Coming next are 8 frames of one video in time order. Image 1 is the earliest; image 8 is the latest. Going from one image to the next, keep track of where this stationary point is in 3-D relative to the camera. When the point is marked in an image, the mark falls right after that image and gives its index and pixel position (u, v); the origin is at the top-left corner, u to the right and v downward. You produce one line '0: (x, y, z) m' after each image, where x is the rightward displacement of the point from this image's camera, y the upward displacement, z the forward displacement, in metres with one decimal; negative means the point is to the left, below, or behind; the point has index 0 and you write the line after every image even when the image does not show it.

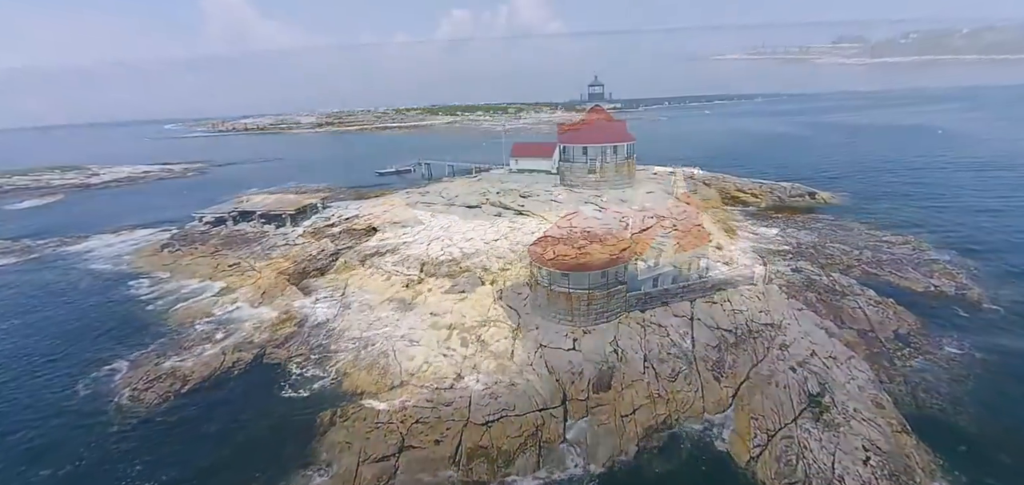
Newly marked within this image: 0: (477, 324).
0: (-1.5, -3.5, +16.5) m
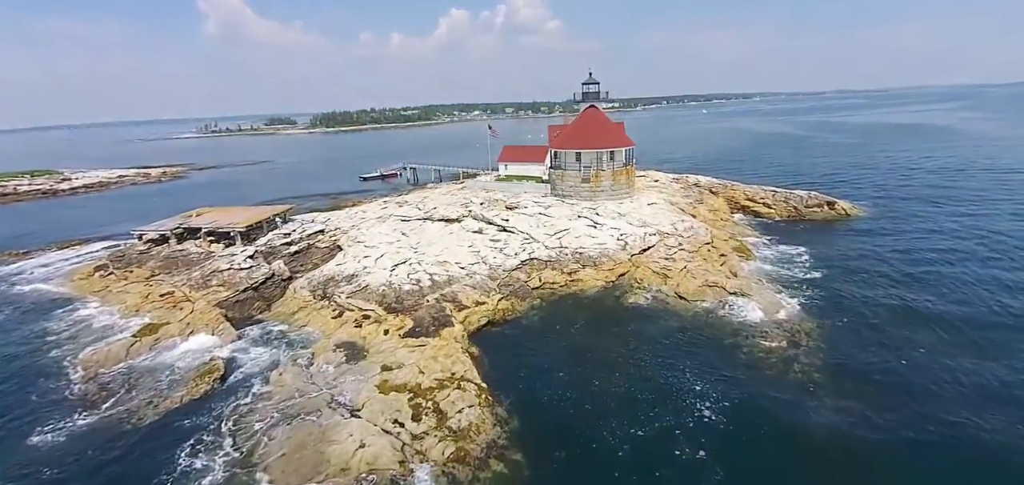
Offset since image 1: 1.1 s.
0: (-2.6, -4.8, +13.1) m
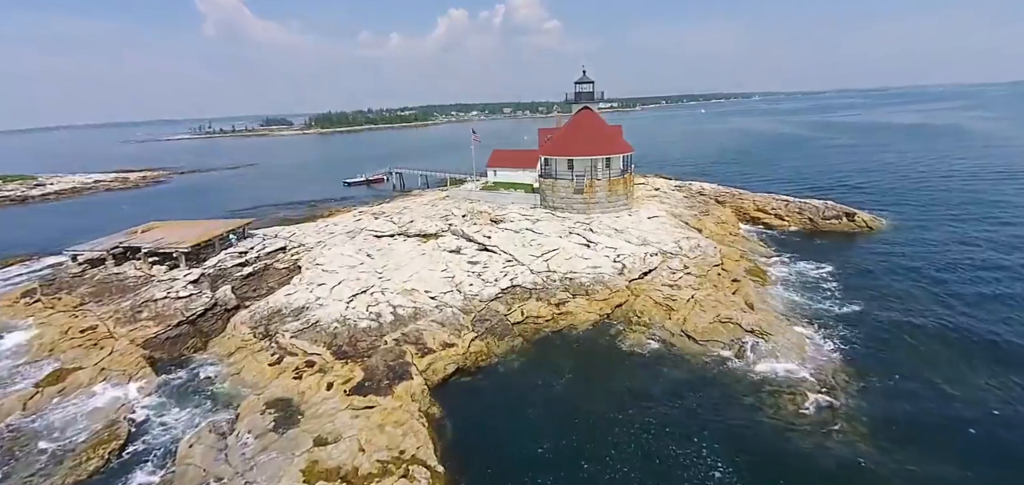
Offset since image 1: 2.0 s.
0: (-3.5, -5.9, +10.1) m
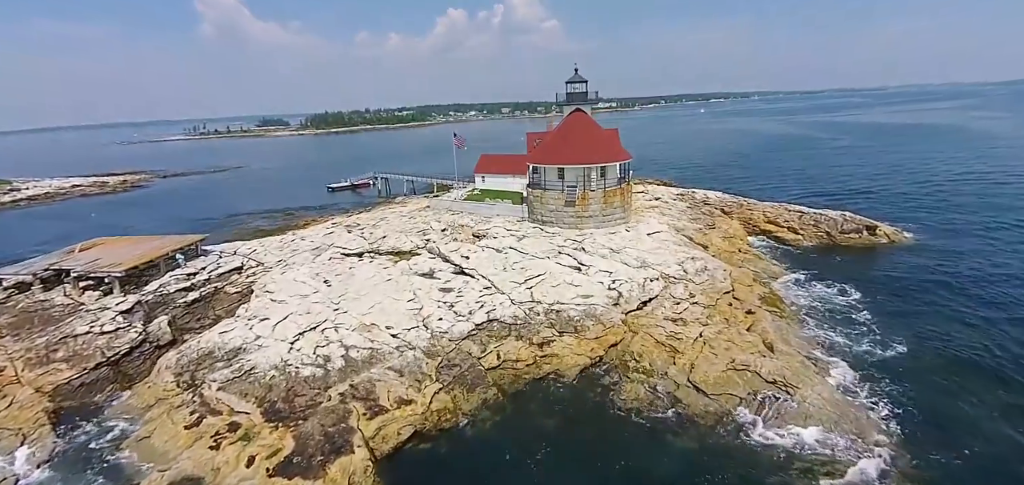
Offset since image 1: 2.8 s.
0: (-4.4, -7.0, +7.5) m
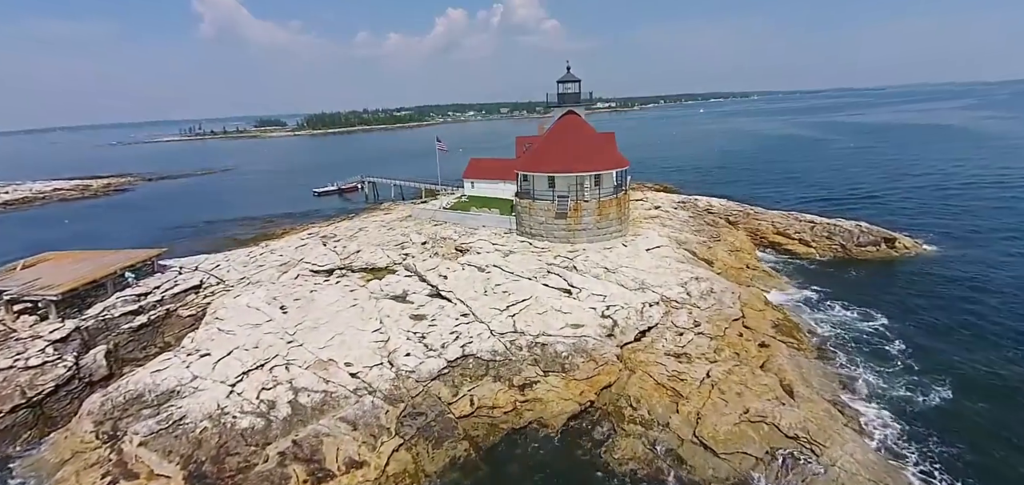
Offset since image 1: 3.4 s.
0: (-5.1, -7.8, +5.5) m
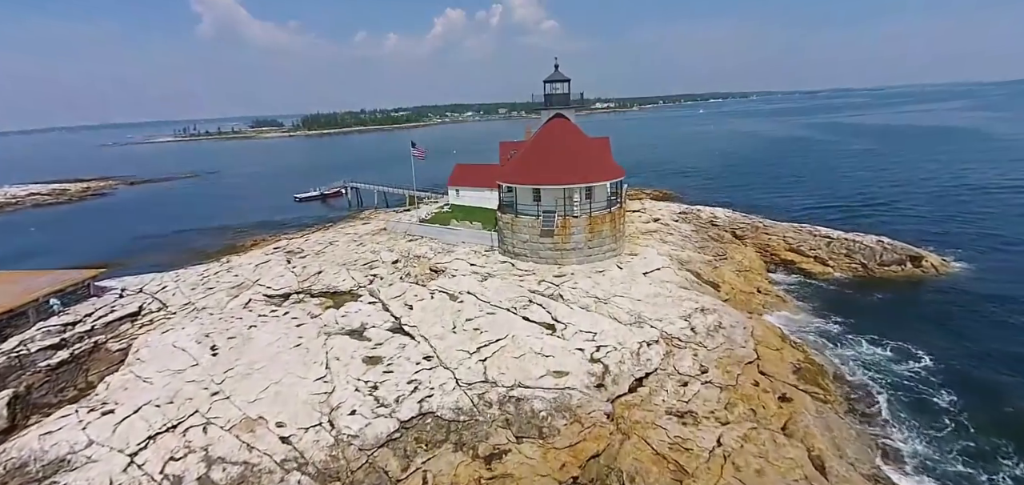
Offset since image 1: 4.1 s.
0: (-6.0, -8.7, +3.2) m
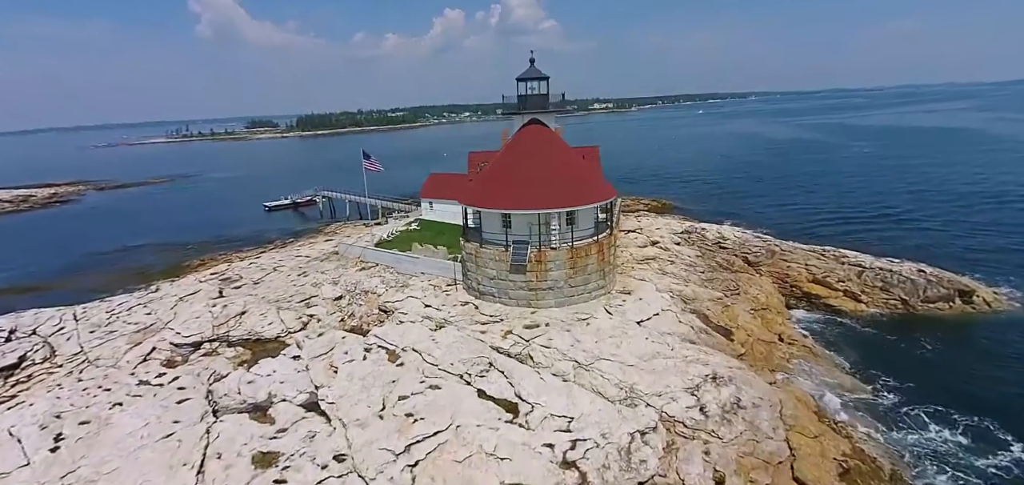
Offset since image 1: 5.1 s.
0: (-7.3, -10.0, -0.2) m
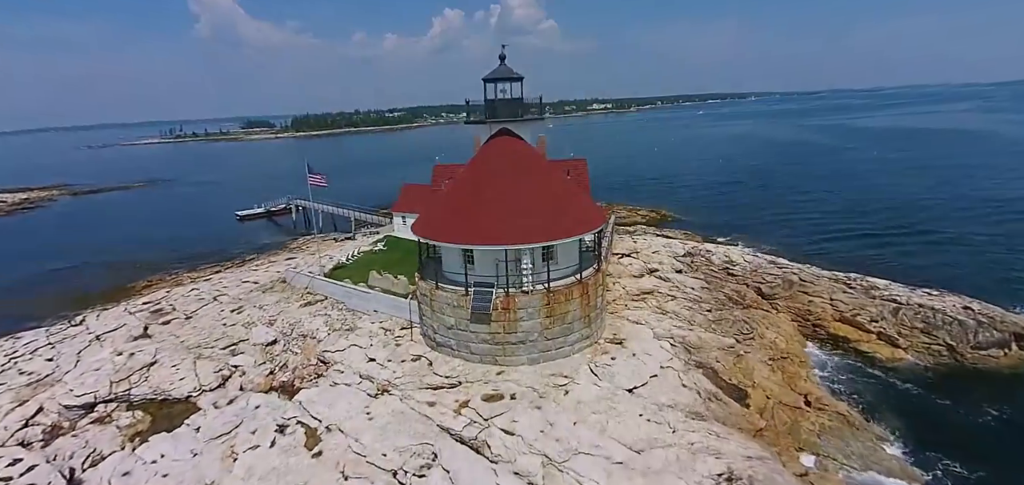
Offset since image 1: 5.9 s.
0: (-8.4, -11.2, -2.9) m
